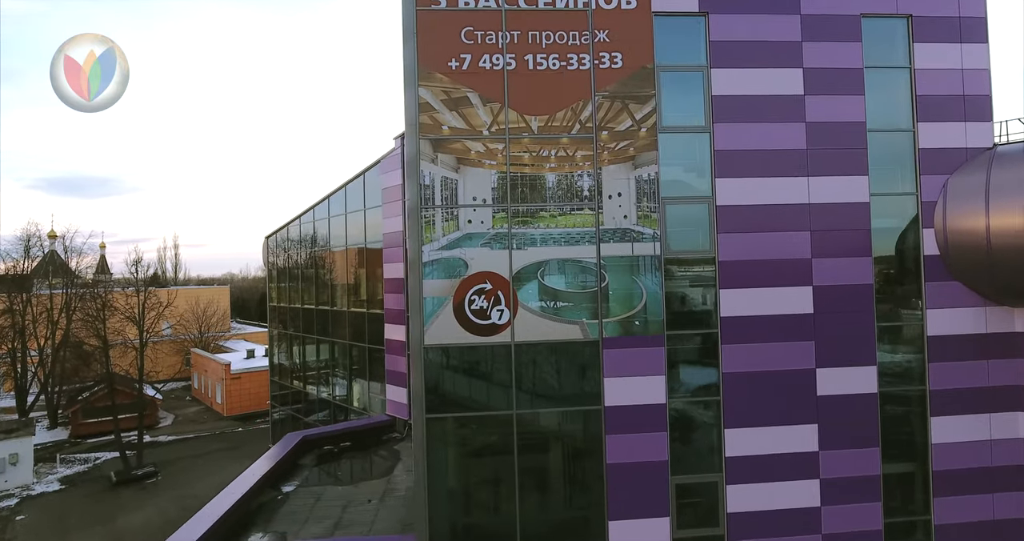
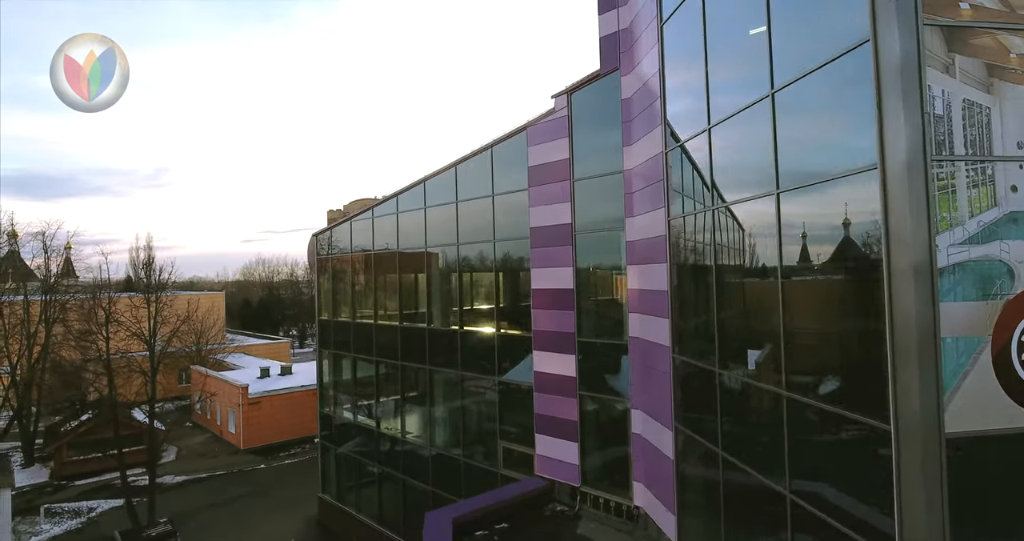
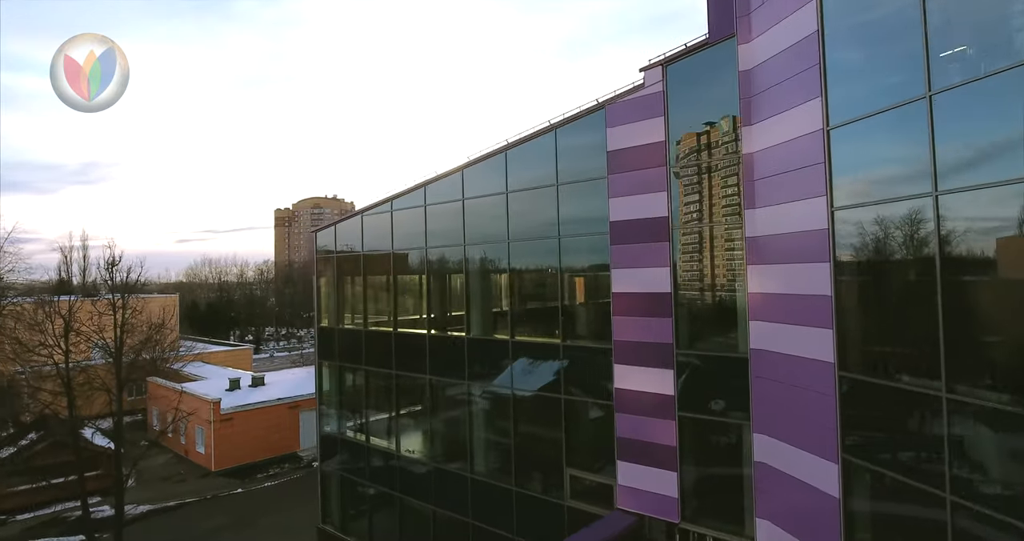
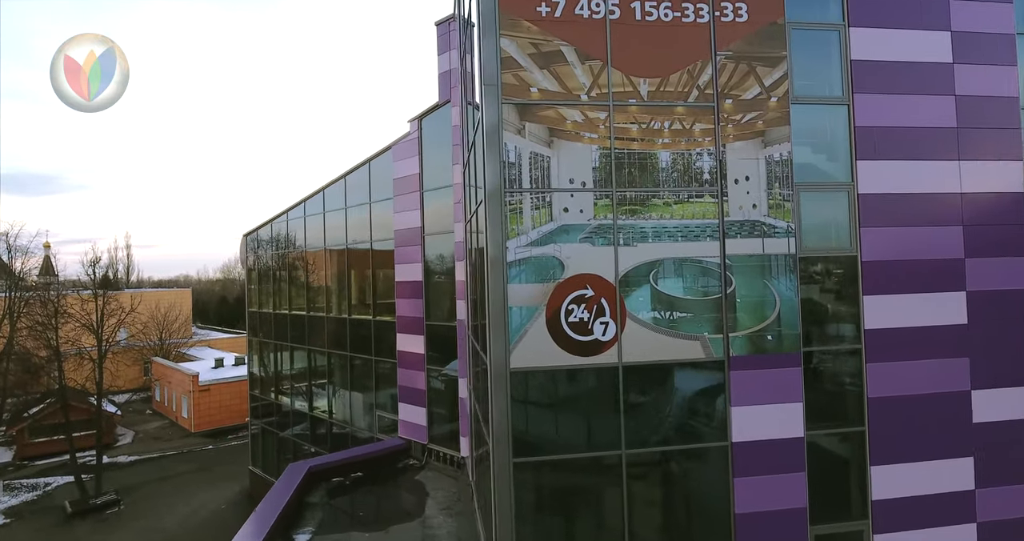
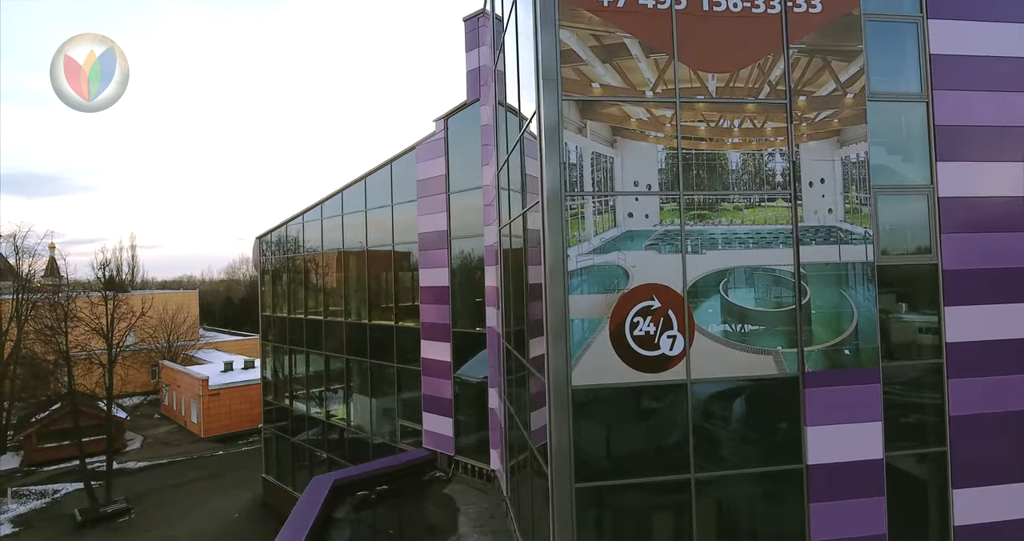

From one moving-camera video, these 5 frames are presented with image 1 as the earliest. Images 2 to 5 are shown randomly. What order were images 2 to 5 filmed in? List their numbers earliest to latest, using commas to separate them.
4, 5, 2, 3
